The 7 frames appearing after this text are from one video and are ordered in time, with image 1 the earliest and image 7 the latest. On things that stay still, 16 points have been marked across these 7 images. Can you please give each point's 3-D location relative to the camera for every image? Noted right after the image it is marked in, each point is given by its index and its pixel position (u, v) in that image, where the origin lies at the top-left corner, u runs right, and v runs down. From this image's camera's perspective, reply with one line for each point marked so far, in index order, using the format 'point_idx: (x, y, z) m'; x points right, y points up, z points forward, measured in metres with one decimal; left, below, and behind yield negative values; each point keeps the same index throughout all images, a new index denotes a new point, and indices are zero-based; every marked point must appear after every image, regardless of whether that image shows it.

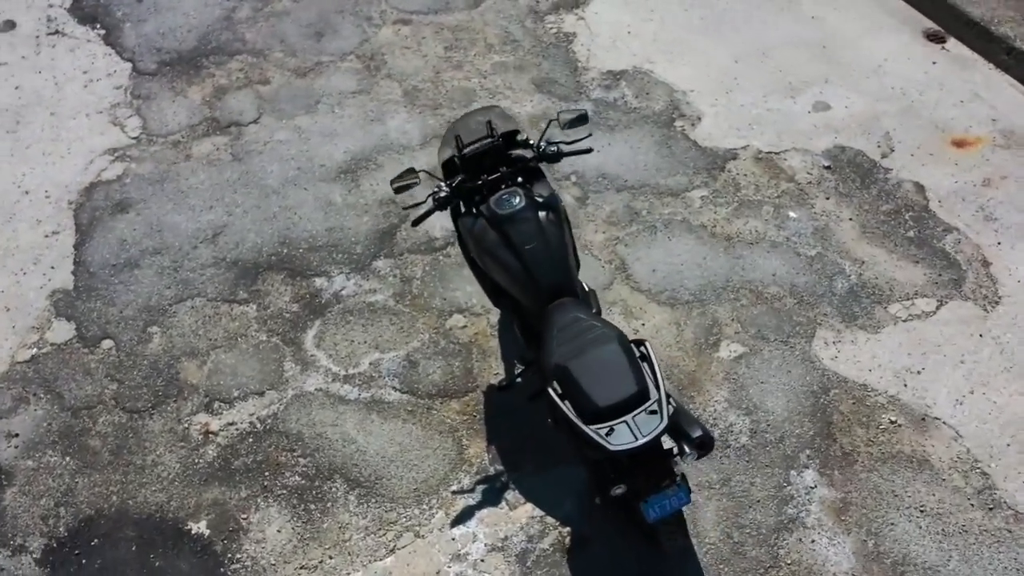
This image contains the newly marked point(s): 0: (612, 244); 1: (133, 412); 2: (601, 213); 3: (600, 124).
0: (+0.6, +0.3, +5.3) m
1: (-2.0, -0.7, +4.5) m
2: (+0.6, +0.5, +5.5) m
3: (+0.6, +1.2, +6.1) m
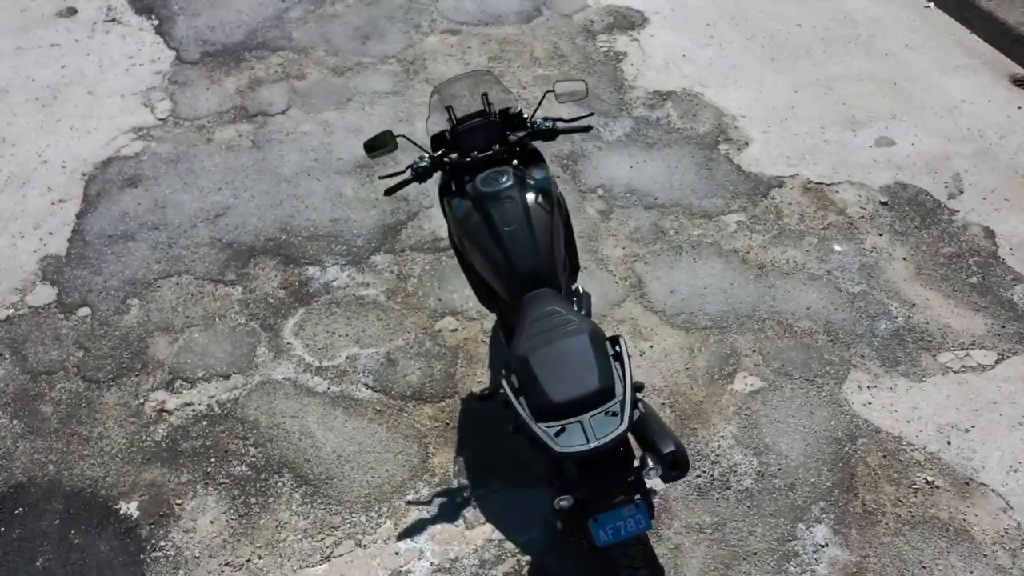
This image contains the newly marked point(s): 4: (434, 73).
0: (+0.7, +0.2, +4.8) m
1: (-2.1, -0.5, +4.2) m
2: (+0.7, +0.4, +5.1) m
3: (+0.9, +1.0, +5.7) m
4: (-0.6, +1.7, +6.4) m
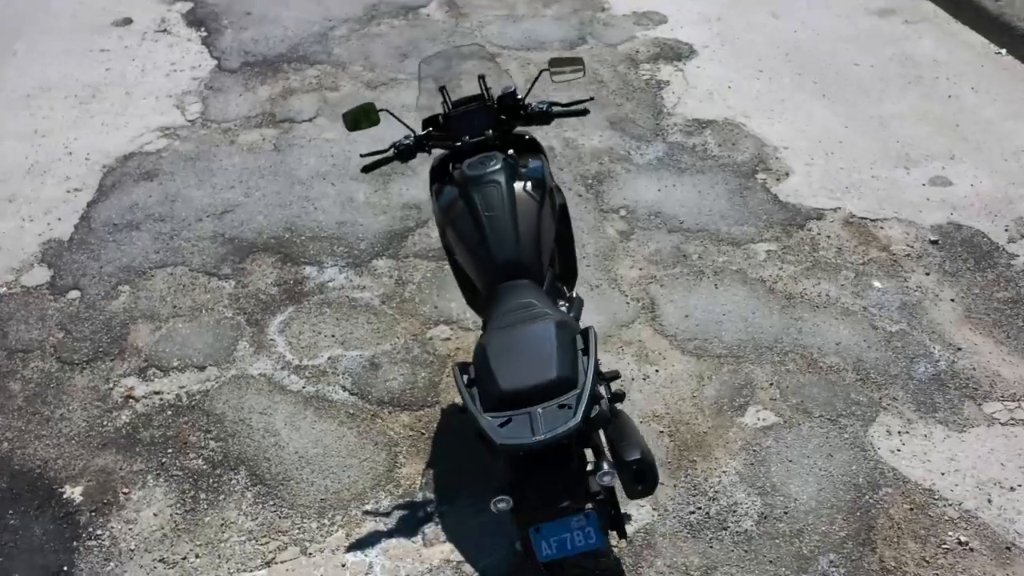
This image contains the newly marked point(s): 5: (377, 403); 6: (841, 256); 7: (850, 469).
0: (+0.7, 0.0, +4.5) m
1: (-2.2, -0.4, +4.0) m
2: (+0.7, +0.2, +4.7) m
3: (+1.0, +0.8, +5.4) m
4: (-0.3, +1.5, +6.3) m
5: (-0.6, -0.5, +3.8) m
6: (+1.9, +0.2, +4.7) m
7: (+1.4, -0.8, +3.5) m
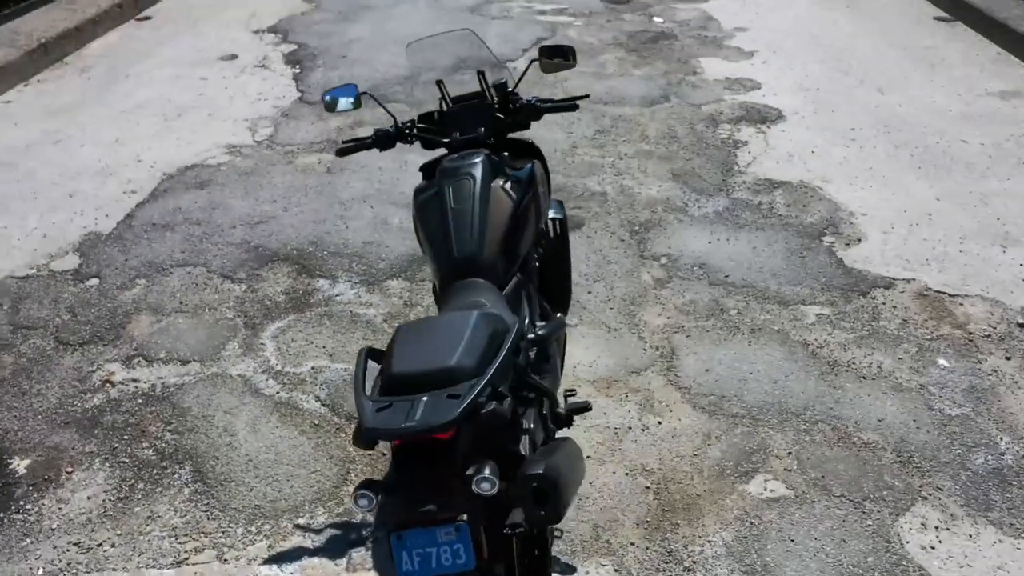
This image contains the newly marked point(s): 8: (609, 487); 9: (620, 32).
0: (+0.8, -0.2, +4.0) m
1: (-2.2, -0.3, +4.0) m
2: (+0.9, -0.1, +4.3) m
3: (+1.3, +0.4, +5.0) m
4: (+0.2, +1.1, +6.1) m
5: (-0.7, -0.5, +3.5) m
6: (+1.9, -0.2, +4.1) m
7: (+1.2, -0.9, +2.9) m
8: (+0.4, -0.8, +3.2) m
9: (+1.1, +2.6, +8.5) m
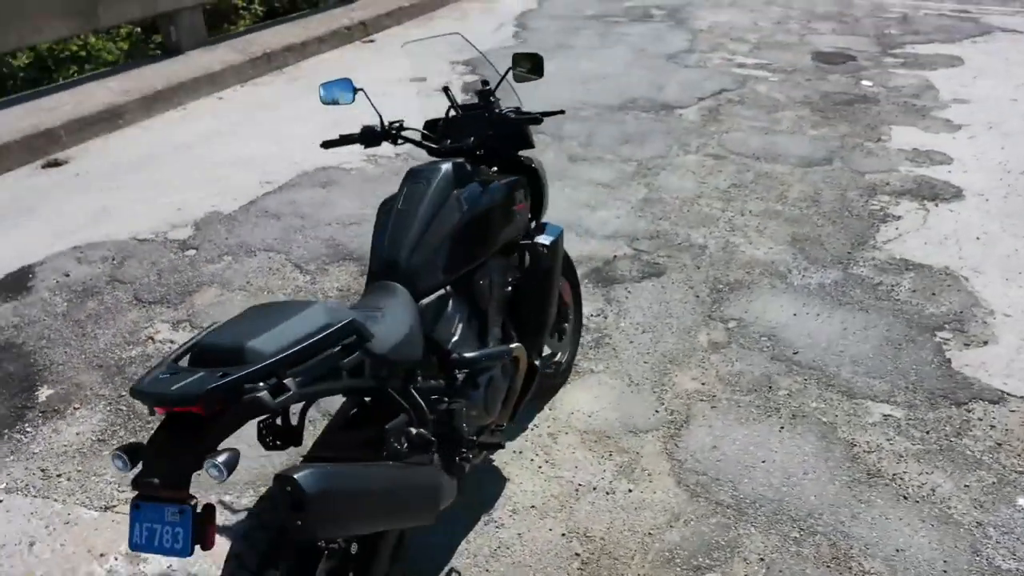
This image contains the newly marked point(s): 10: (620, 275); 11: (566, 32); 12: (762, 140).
0: (+0.8, -0.5, +3.6) m
1: (-2.0, -0.1, +4.4) m
2: (+1.0, -0.4, +3.8) m
3: (+1.7, 0.0, +4.4) m
4: (+1.1, +0.7, +5.8) m
5: (-0.8, -0.5, +3.5) m
6: (+1.9, -0.7, +3.3) m
7: (+0.8, -1.2, +2.3) m
8: (+0.1, -0.9, +2.9) m
9: (+2.9, +1.9, +7.9) m
10: (+0.6, +0.1, +4.6) m
11: (+0.7, +3.2, +10.4) m
12: (+2.0, +1.2, +6.6) m
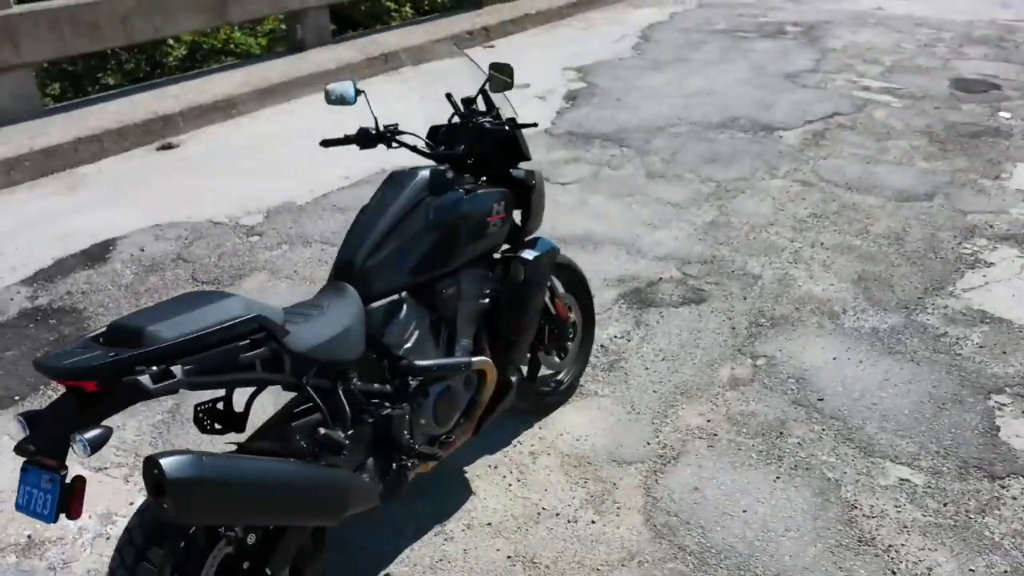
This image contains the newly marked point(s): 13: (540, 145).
0: (+0.8, -0.6, +3.4) m
1: (-1.8, +0.1, +4.7) m
2: (+1.0, -0.5, +3.6) m
3: (+1.8, -0.3, +4.0) m
4: (+1.5, +0.5, +5.6) m
5: (-0.8, -0.5, +3.6) m
6: (+1.8, -0.9, +2.9) m
7: (+0.5, -1.3, +2.2) m
8: (-0.1, -0.9, +2.8) m
9: (+3.7, +1.5, +7.3) m
10: (+0.8, -0.1, +4.5) m
11: (+2.1, +2.9, +10.1) m
12: (+2.6, +0.9, +6.1) m
13: (+0.2, +1.2, +6.7) m
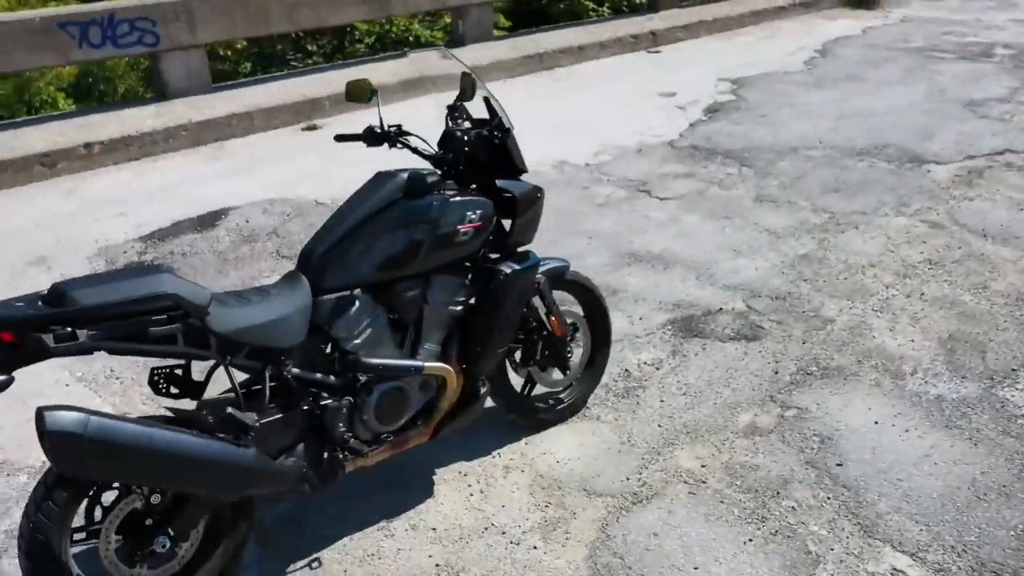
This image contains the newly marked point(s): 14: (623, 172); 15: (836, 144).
0: (+0.7, -0.7, +3.2) m
1: (-1.4, +0.2, +5.1) m
2: (+0.9, -0.7, +3.3) m
3: (+1.8, -0.5, +3.6) m
4: (+2.0, +0.3, +5.1) m
5: (-0.8, -0.4, +3.8) m
6: (+1.5, -1.1, +2.5) m
7: (0.0, -1.3, +2.1) m
8: (-0.4, -0.9, +2.8) m
9: (+4.7, +0.9, +6.2) m
10: (+1.0, -0.2, +4.2) m
11: (+4.0, +2.5, +9.3) m
12: (+3.2, +0.5, +5.4) m
13: (+1.1, +1.0, +6.5) m
14: (+0.8, +0.9, +6.2) m
15: (+2.6, +1.1, +6.7) m
